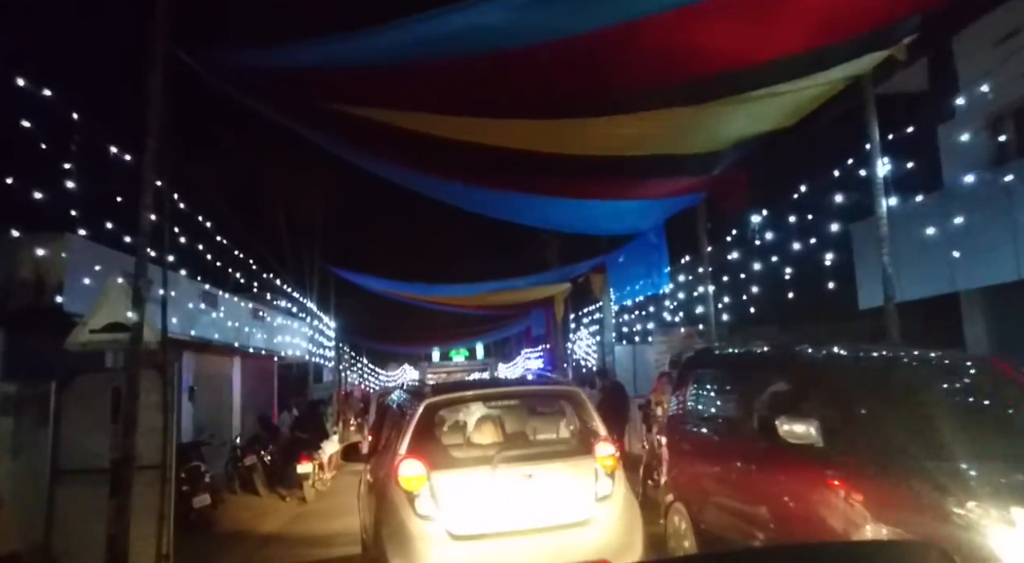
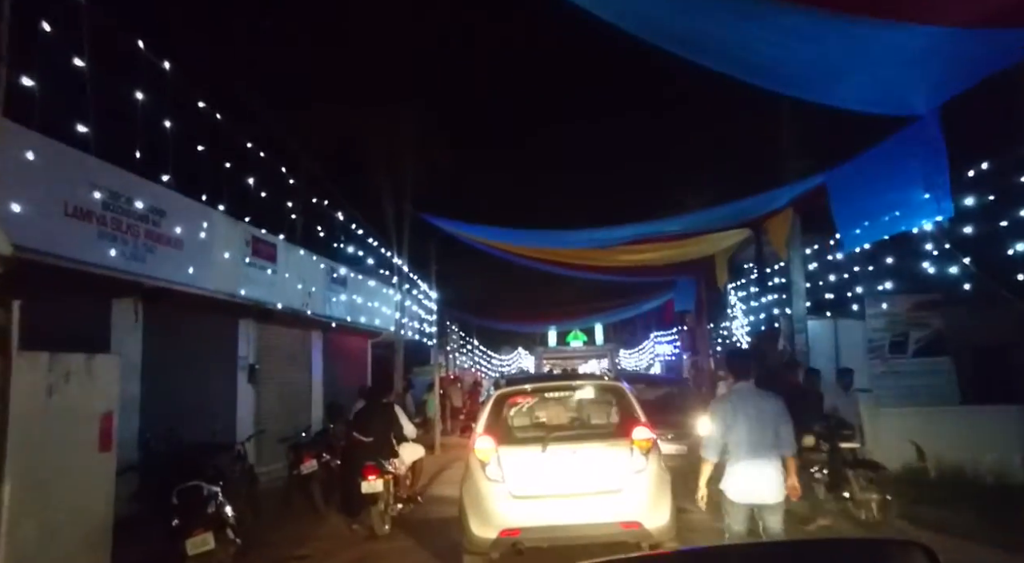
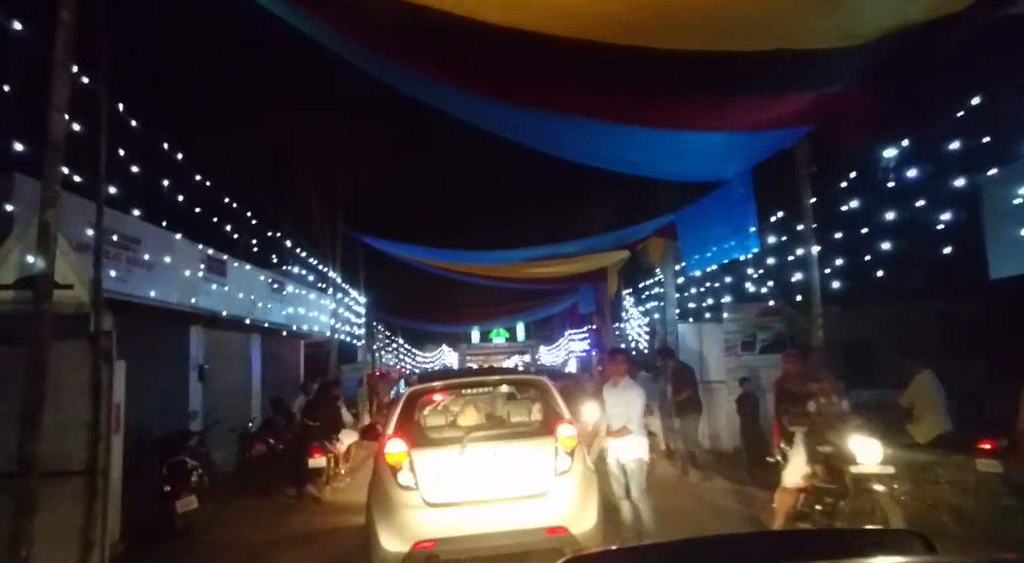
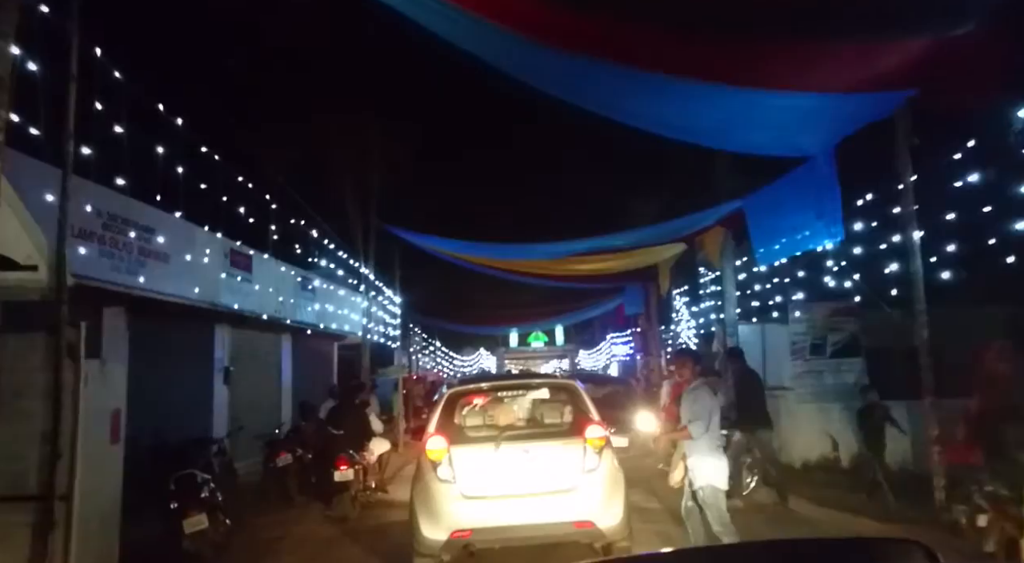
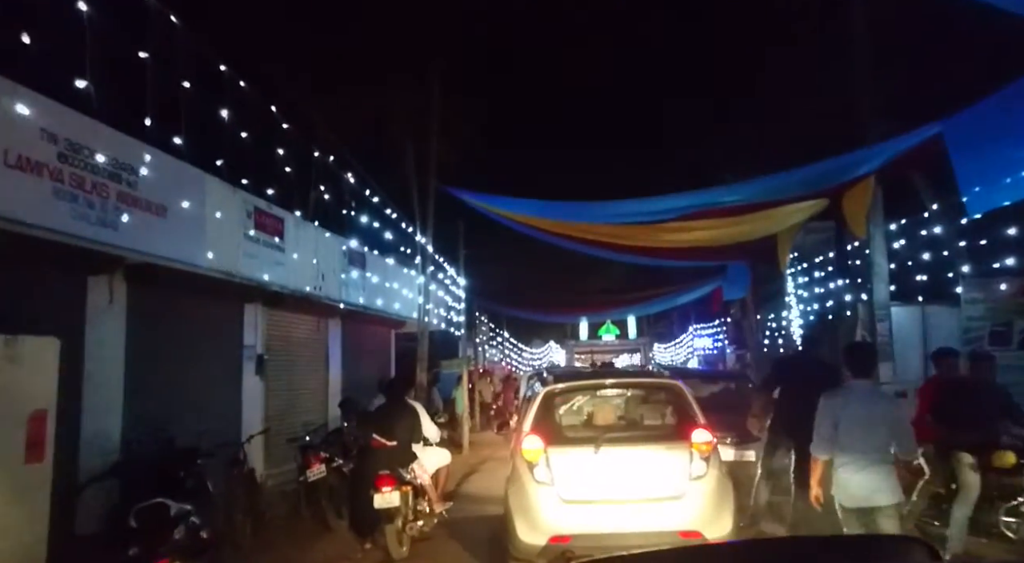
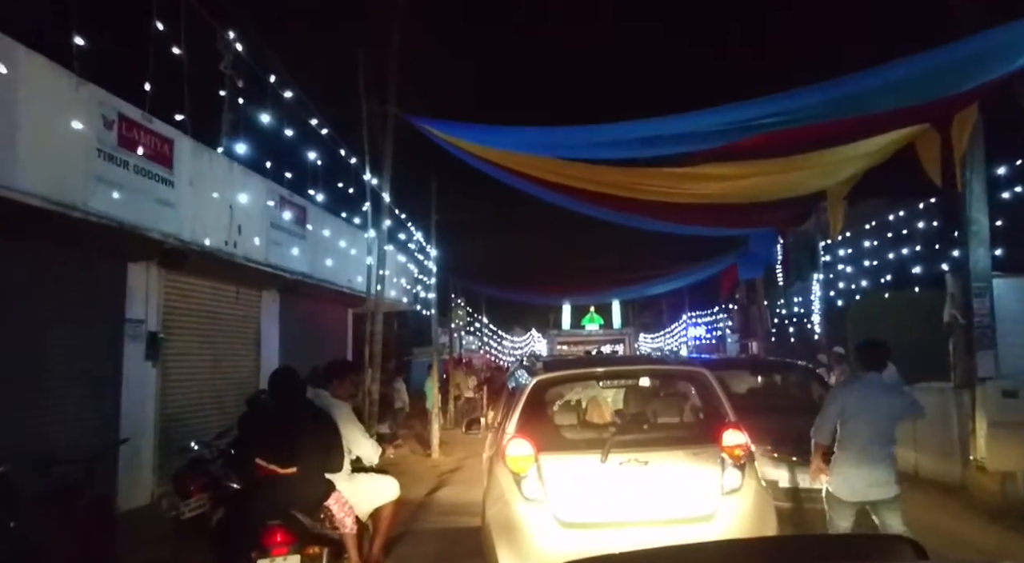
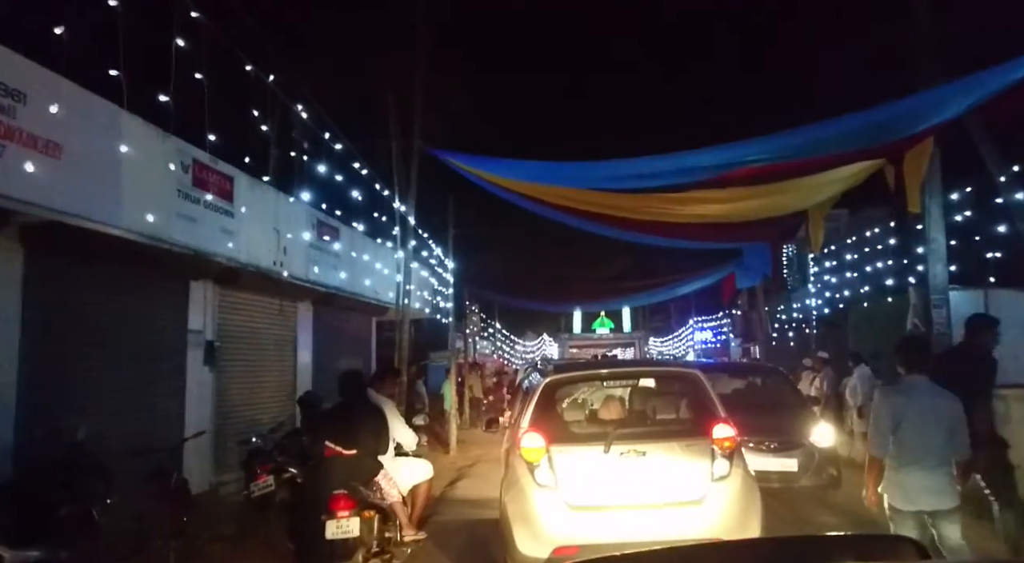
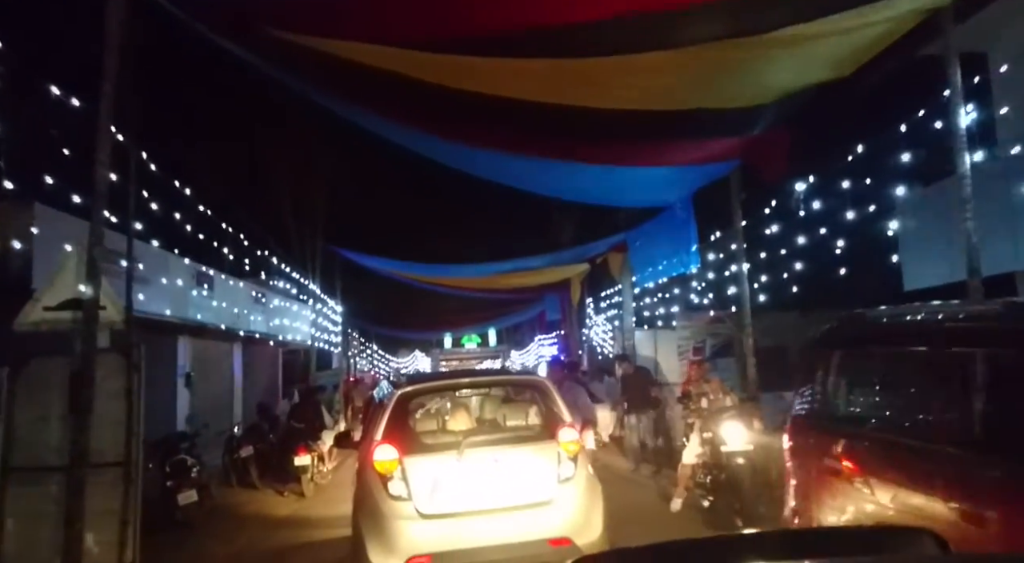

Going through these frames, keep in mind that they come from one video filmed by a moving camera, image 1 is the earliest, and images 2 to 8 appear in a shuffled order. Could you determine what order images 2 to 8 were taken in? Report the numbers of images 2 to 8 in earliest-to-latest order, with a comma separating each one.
8, 3, 4, 2, 5, 7, 6
